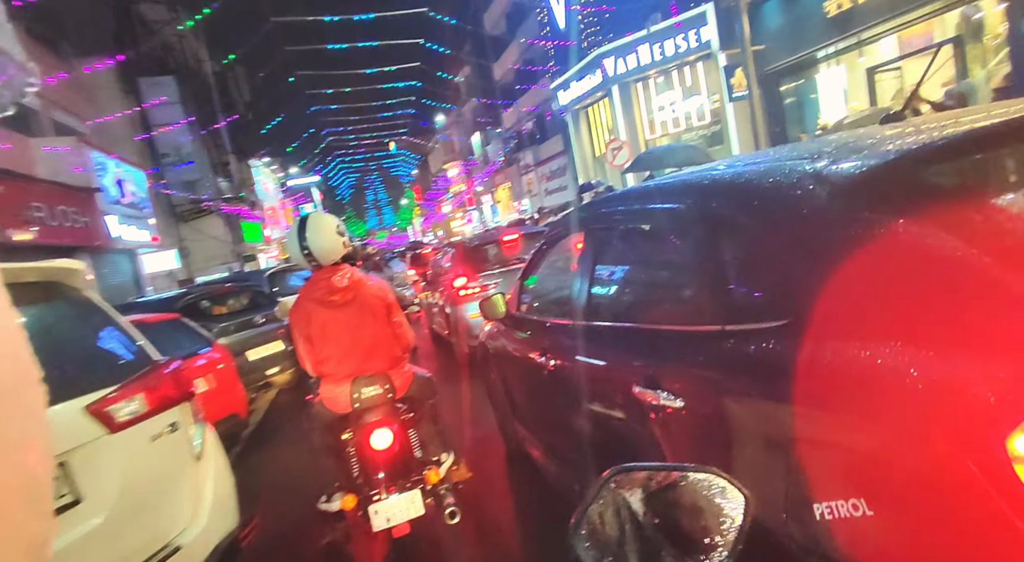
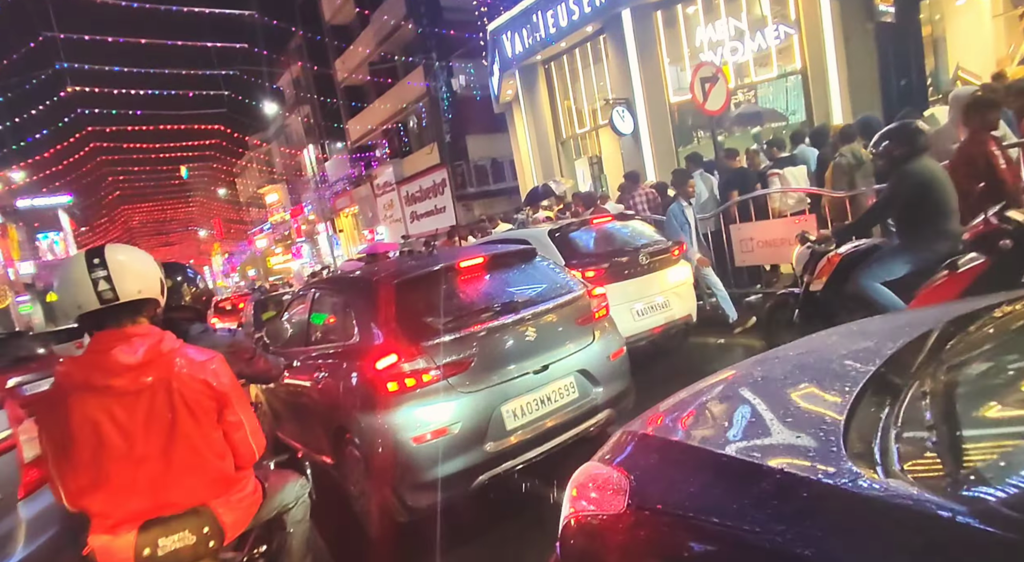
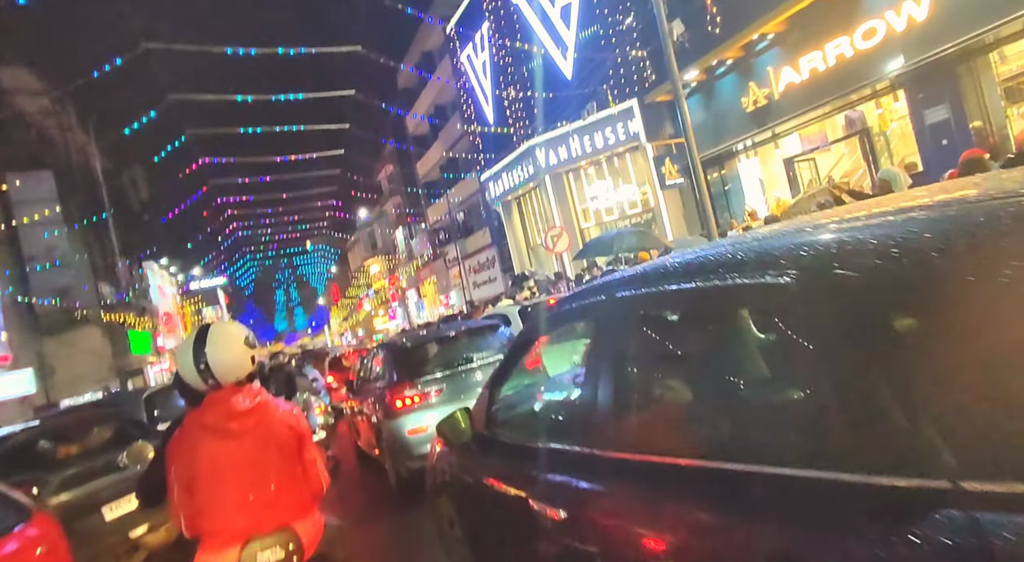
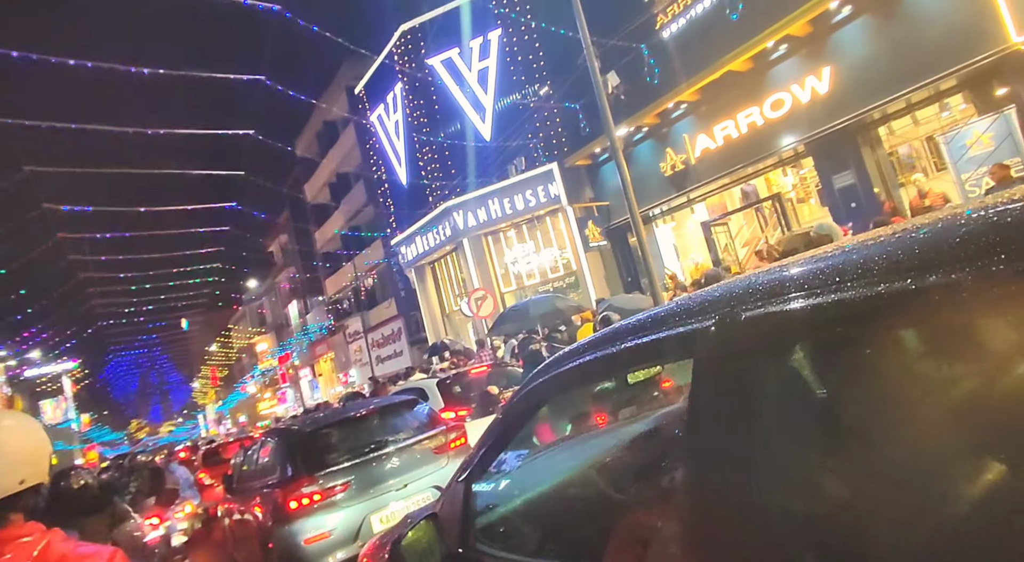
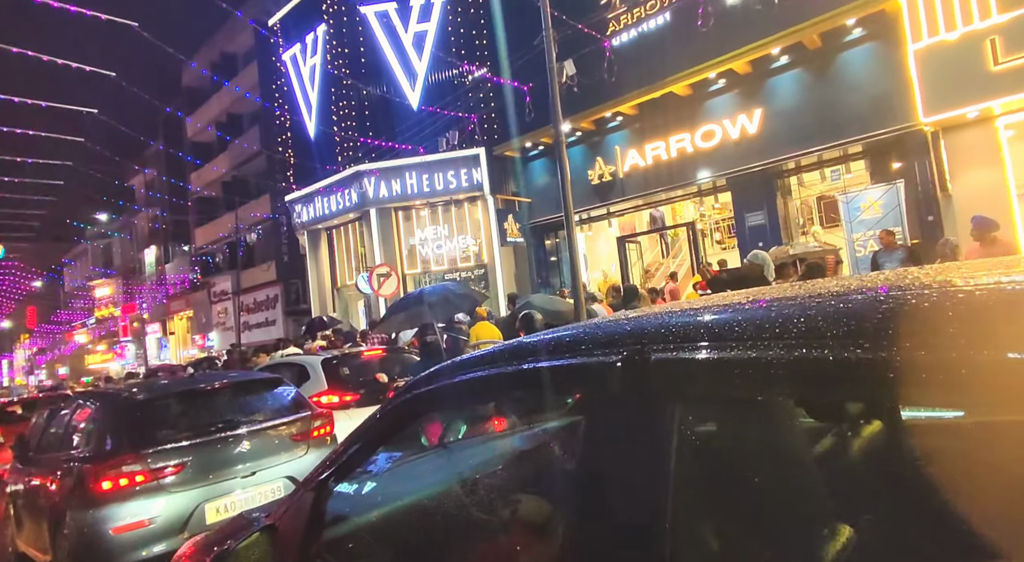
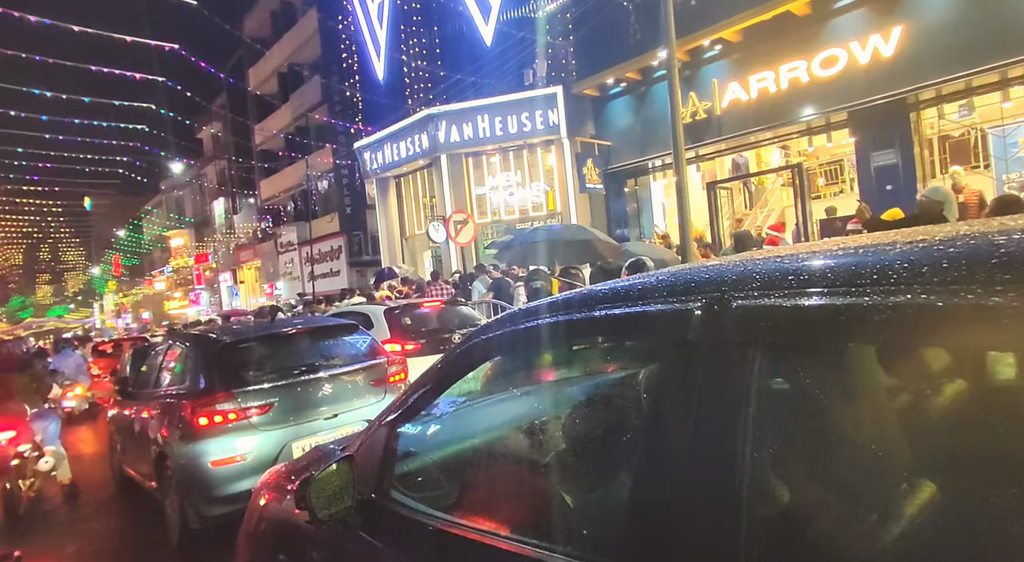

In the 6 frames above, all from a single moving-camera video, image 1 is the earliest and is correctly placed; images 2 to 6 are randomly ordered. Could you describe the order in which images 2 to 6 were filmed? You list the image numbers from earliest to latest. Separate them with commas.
3, 4, 5, 6, 2
